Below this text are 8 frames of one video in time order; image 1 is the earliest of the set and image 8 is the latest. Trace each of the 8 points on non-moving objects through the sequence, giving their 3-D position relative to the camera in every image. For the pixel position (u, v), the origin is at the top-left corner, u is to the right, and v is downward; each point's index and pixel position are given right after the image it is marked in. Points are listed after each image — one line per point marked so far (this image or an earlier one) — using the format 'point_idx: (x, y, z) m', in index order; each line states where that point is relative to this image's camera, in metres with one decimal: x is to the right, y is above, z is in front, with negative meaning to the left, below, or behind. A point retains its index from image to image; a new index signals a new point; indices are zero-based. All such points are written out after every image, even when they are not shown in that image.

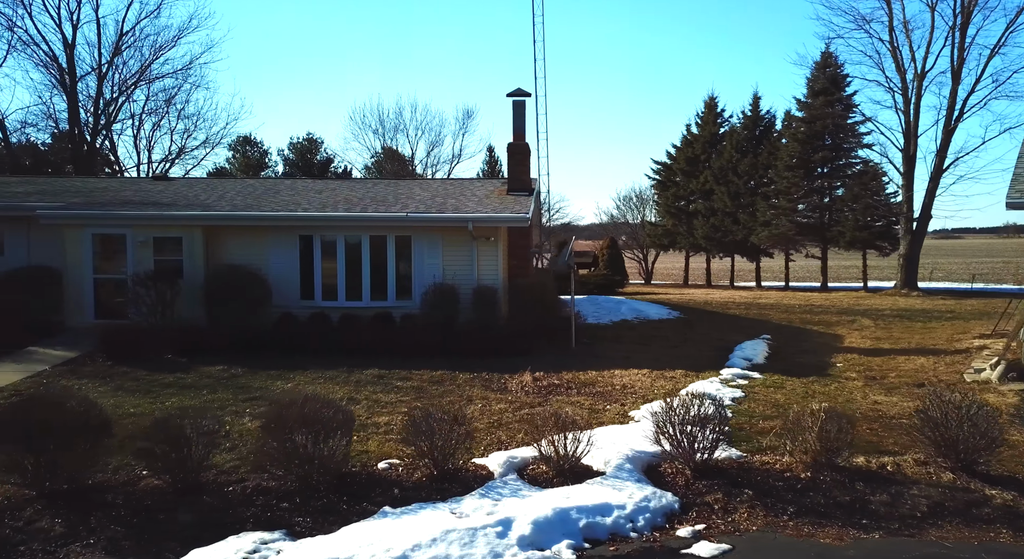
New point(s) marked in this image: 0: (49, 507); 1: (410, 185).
0: (-2.5, -1.3, +4.5) m
1: (-2.3, +2.0, +17.0) m
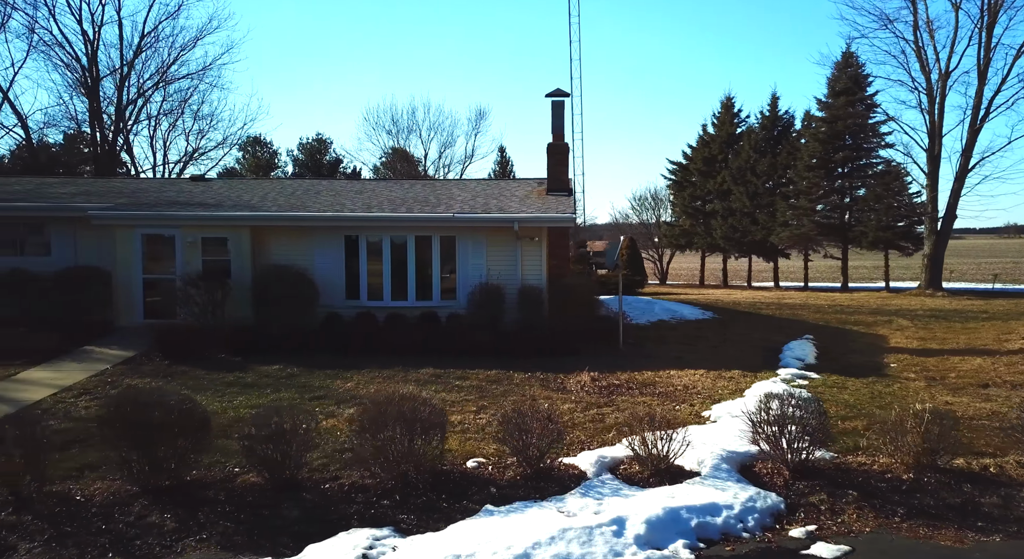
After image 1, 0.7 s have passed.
0: (-2.0, -1.3, +4.6) m
1: (-1.5, +2.0, +17.1) m
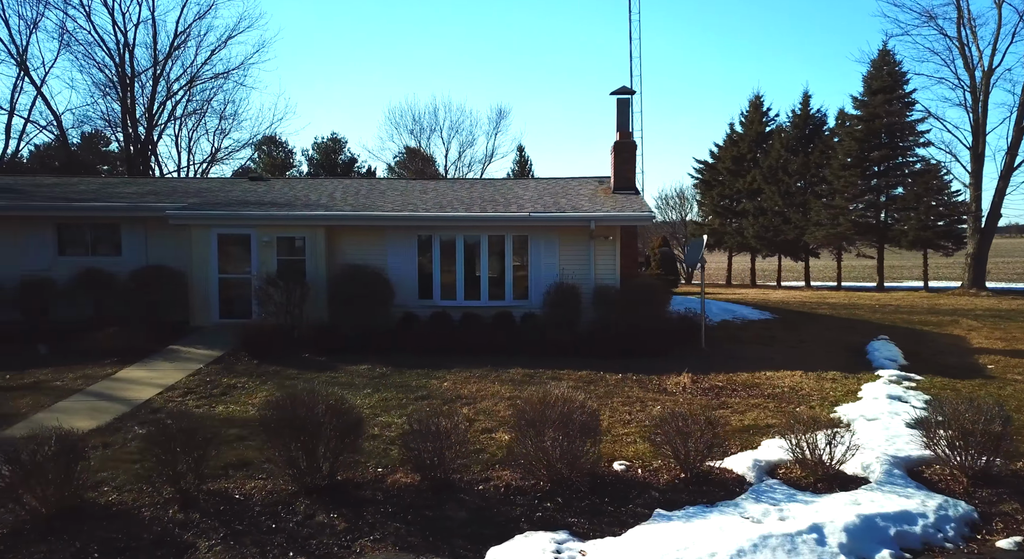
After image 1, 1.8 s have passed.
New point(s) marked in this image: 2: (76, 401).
0: (-1.1, -1.3, +4.6) m
1: (-0.1, +2.0, +17.1) m
2: (-4.2, -1.2, +7.8) m
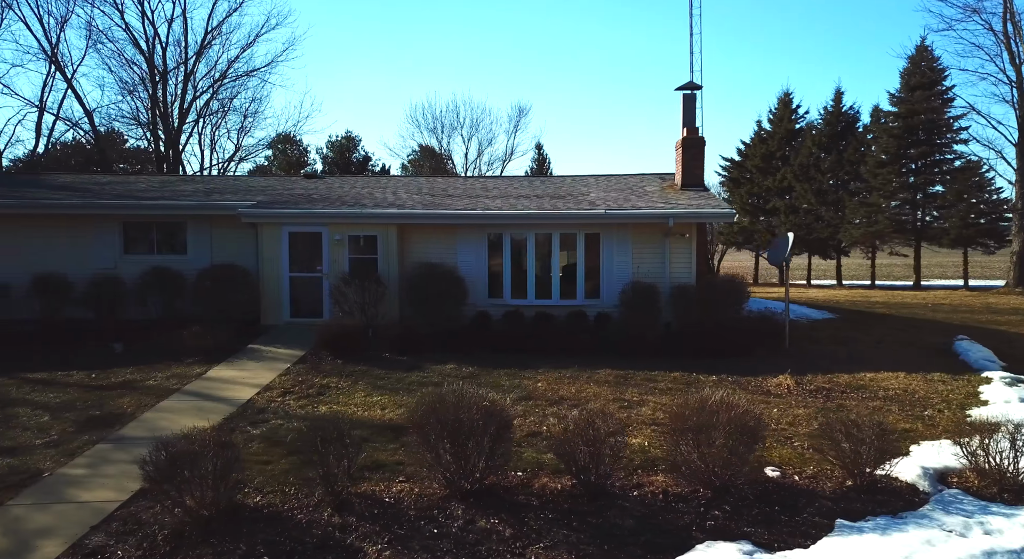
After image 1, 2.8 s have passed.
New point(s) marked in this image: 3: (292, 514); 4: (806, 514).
0: (-0.2, -1.3, +4.4) m
1: (+1.2, +2.0, +16.9) m
2: (-3.2, -1.1, +7.7) m
3: (-1.2, -1.3, +4.5) m
4: (+1.5, -1.2, +4.2) m
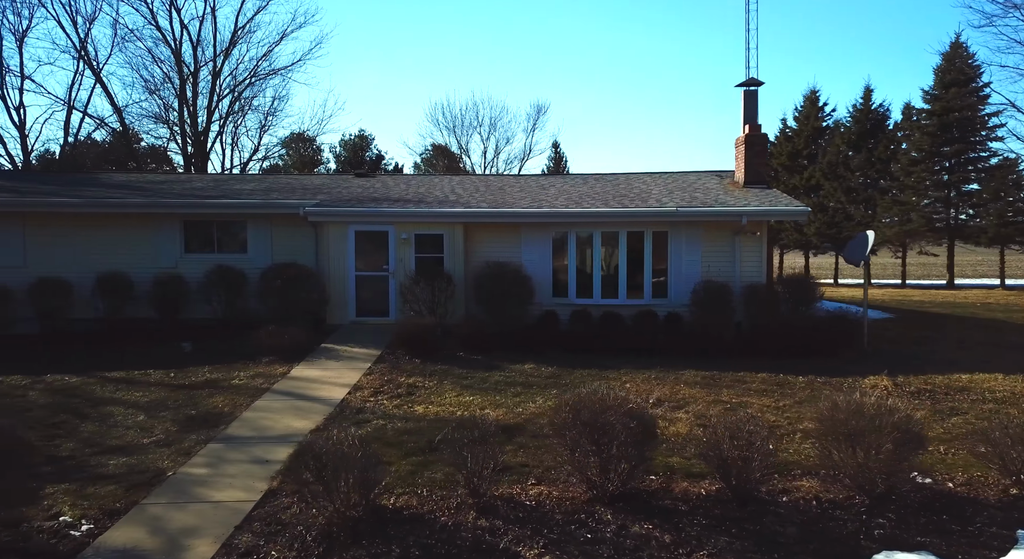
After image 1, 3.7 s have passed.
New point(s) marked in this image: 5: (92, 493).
0: (+0.6, -1.2, +4.3) m
1: (+2.4, +2.0, +16.7) m
2: (-2.3, -1.1, +7.7) m
3: (-0.4, -1.3, +4.5) m
4: (+2.3, -1.2, +4.0) m
5: (-2.6, -1.3, +5.1) m
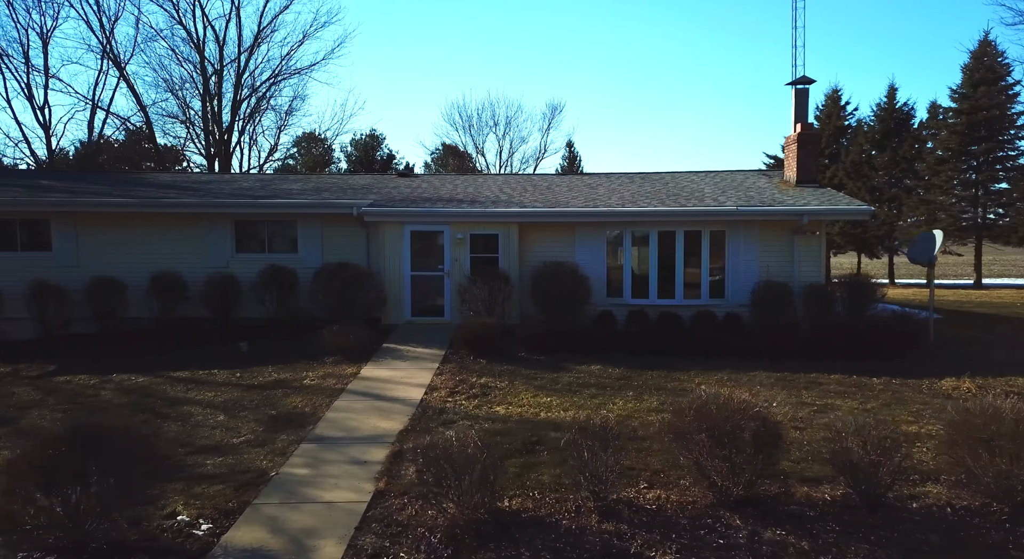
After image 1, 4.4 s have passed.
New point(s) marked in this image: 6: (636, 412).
0: (+1.3, -1.3, +4.2) m
1: (+3.4, +2.0, +16.6) m
2: (-1.5, -1.1, +7.7) m
3: (+0.3, -1.3, +4.4) m
4: (+3.0, -1.2, +3.9) m
5: (-2.0, -1.3, +5.1) m
6: (+1.1, -1.2, +7.1) m
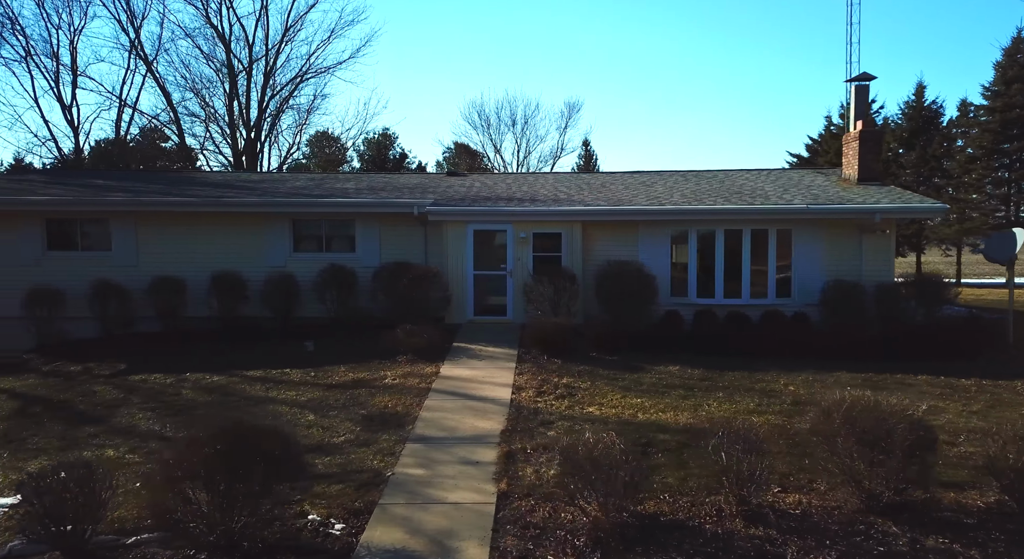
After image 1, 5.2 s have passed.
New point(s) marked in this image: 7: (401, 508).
0: (+2.0, -1.2, +4.1) m
1: (+4.5, +2.1, +16.4) m
2: (-0.7, -1.1, +7.7) m
3: (+1.0, -1.3, +4.3) m
4: (+3.7, -1.2, +3.7) m
5: (-1.2, -1.3, +5.0) m
6: (+2.0, -1.2, +7.0) m
7: (-0.7, -1.4, +4.8) m
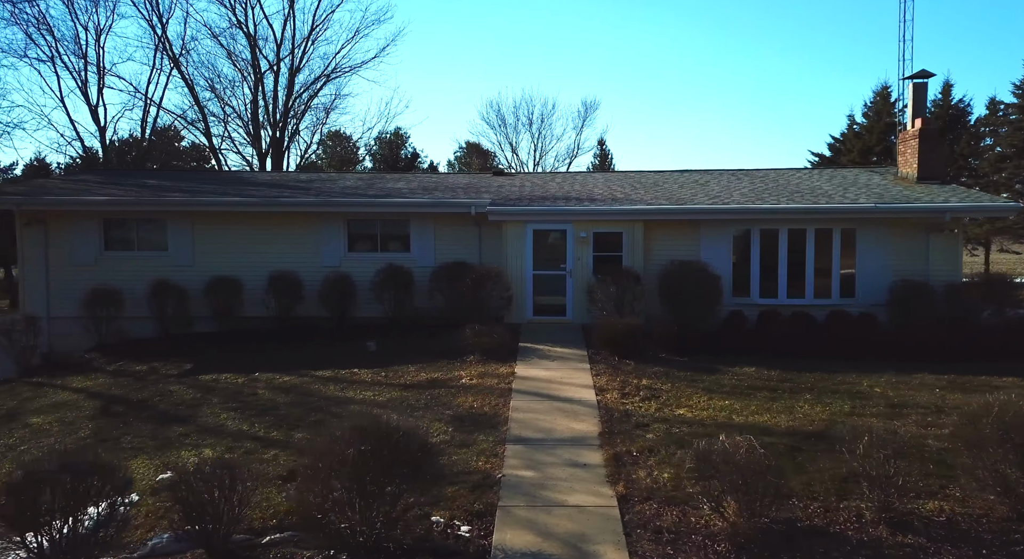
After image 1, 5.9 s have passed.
0: (+2.7, -1.2, +4.0) m
1: (+5.6, +2.0, +16.2) m
2: (+0.2, -1.1, +7.6) m
3: (+1.7, -1.3, +4.2) m
4: (+4.4, -1.2, +3.5) m
5: (-0.4, -1.3, +5.0) m
6: (+2.7, -1.2, +6.9) m
7: (+0.1, -1.4, +4.7) m
